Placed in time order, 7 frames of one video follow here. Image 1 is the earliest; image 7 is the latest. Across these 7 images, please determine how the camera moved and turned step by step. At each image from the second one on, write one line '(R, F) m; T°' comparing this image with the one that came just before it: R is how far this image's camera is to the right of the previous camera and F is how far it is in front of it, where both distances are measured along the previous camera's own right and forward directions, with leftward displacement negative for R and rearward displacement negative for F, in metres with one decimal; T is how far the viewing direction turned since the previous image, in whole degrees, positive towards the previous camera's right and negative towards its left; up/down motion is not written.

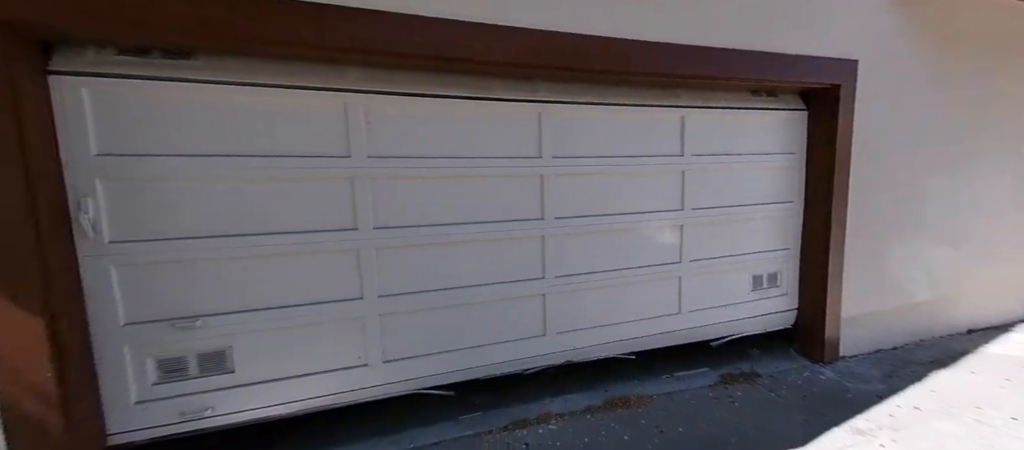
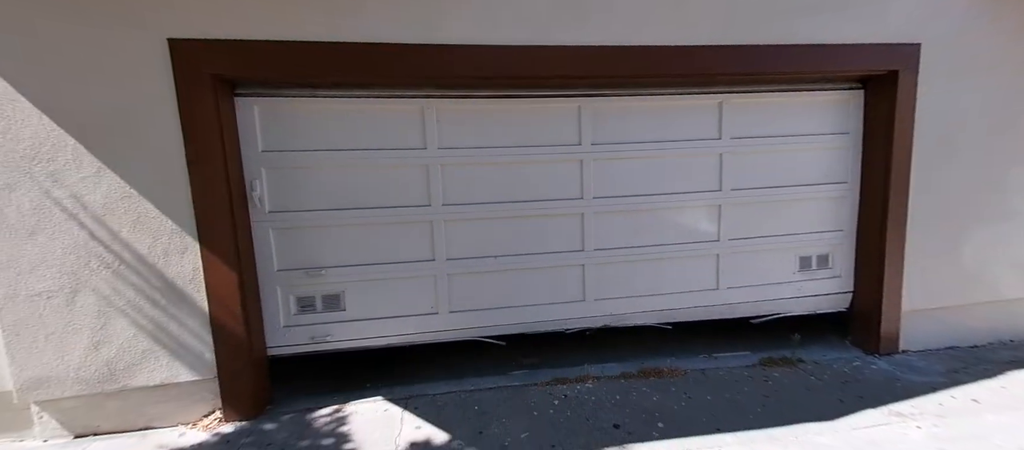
(+0.3, -0.5) m; -12°
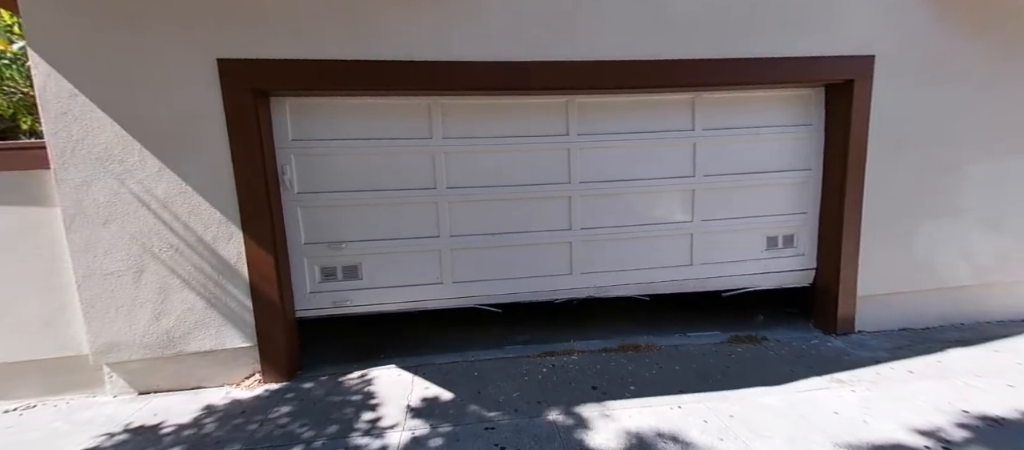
(+0.1, -0.4) m; -1°
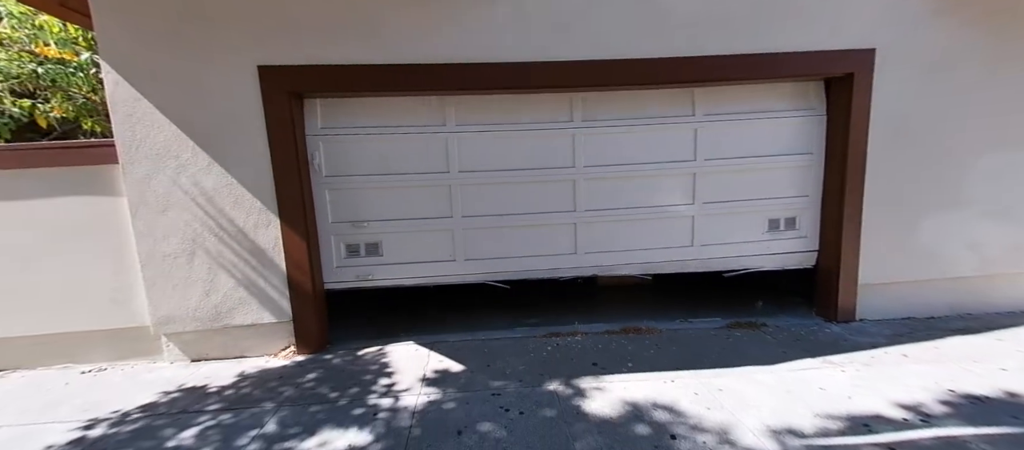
(+0.2, -0.3) m; -3°
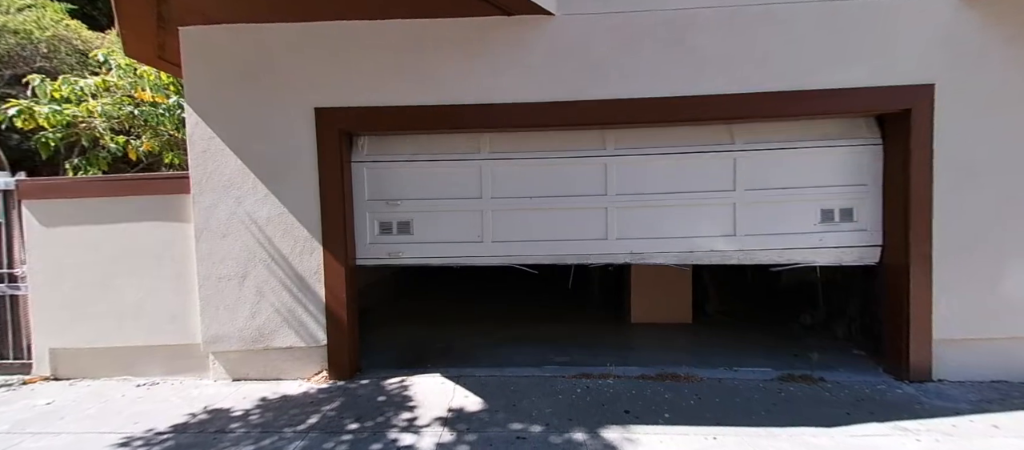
(+0.1, 0.0) m; -7°
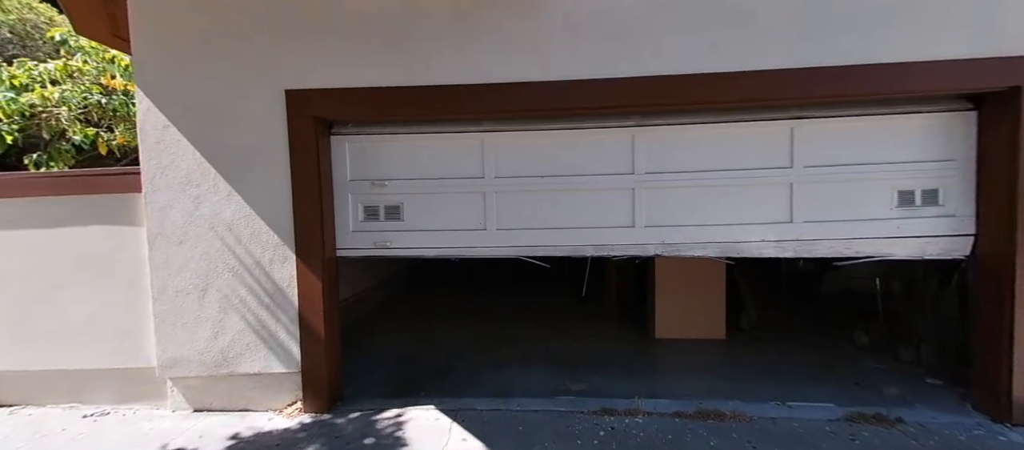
(0.0, +0.6) m; -1°
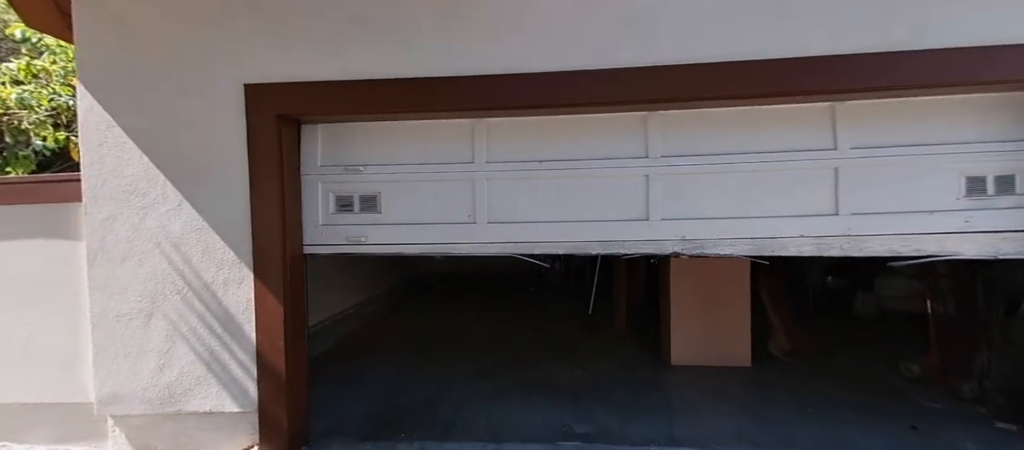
(+0.1, +0.4) m; -1°
